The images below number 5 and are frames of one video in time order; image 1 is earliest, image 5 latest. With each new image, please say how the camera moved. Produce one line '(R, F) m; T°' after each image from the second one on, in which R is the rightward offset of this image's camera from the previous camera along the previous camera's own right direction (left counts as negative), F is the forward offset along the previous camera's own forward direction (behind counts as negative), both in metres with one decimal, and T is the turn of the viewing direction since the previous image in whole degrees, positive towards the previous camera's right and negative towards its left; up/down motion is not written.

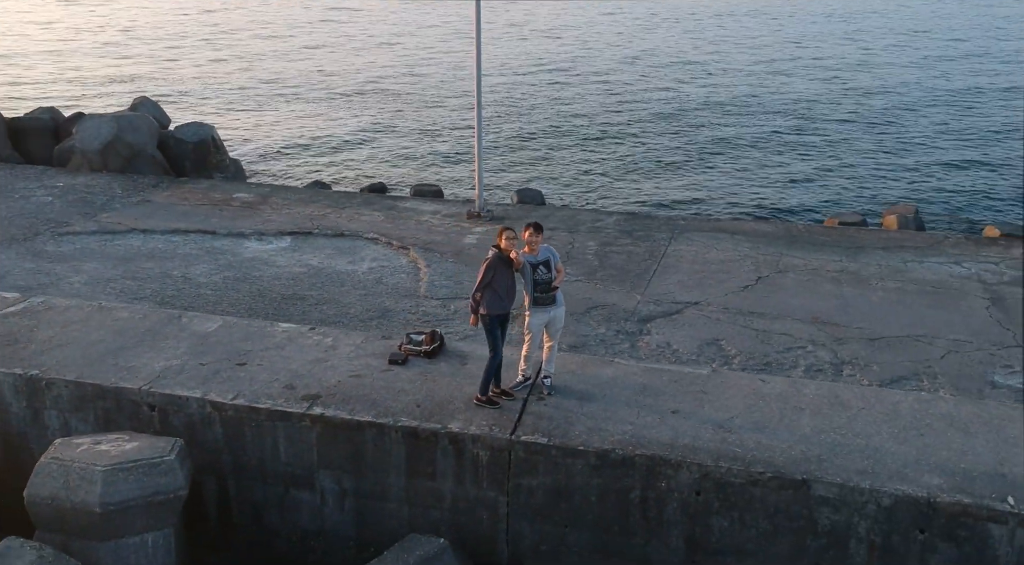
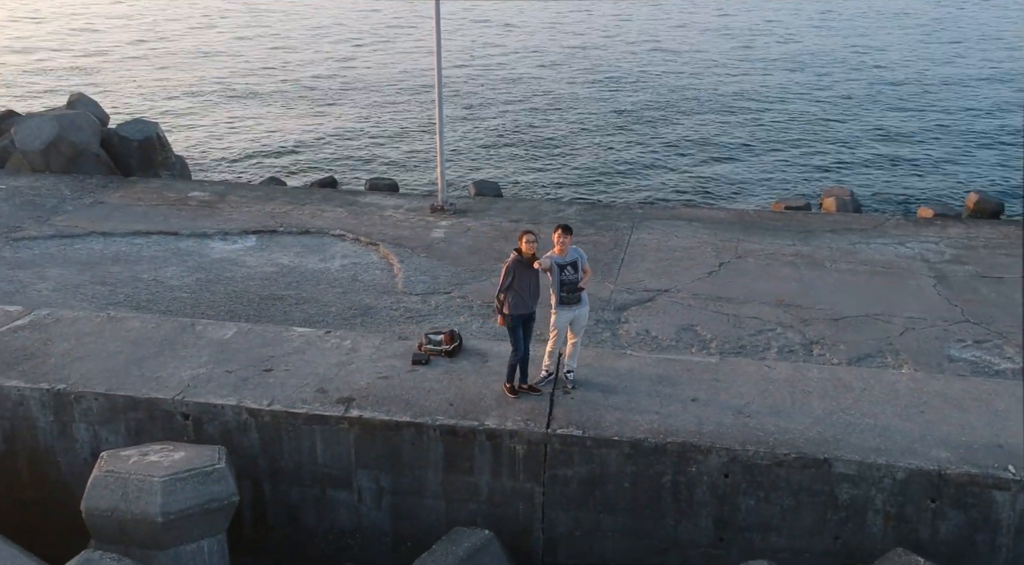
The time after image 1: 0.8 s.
(-0.4, -0.1) m; +5°
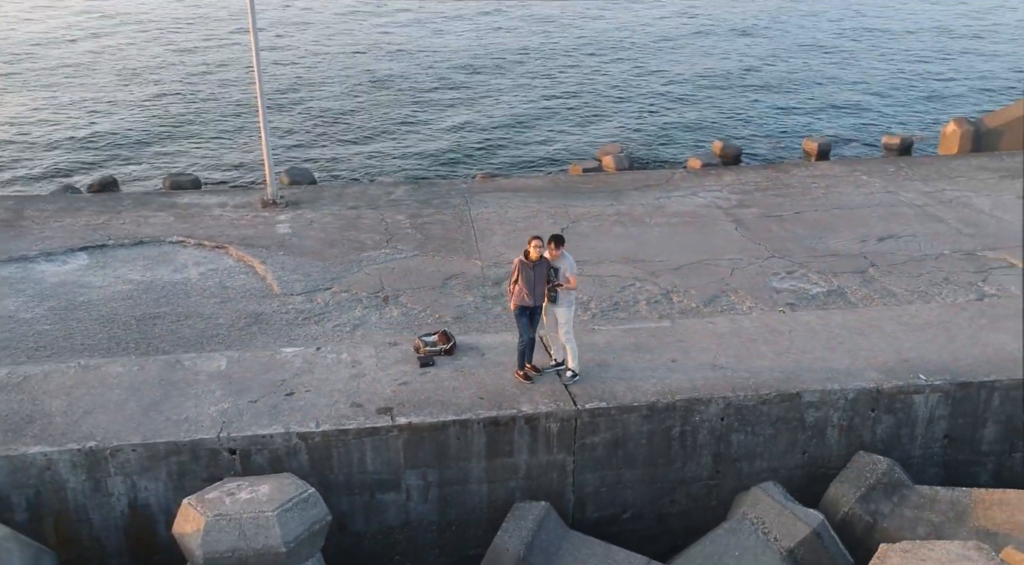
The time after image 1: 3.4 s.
(-1.3, -0.3) m; +17°
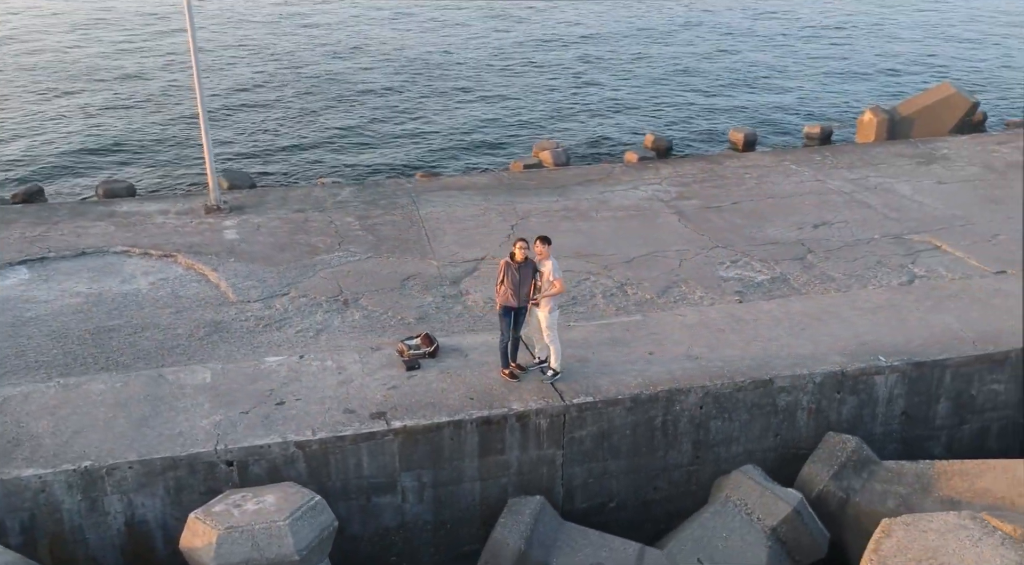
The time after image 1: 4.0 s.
(-0.3, -0.1) m; +5°
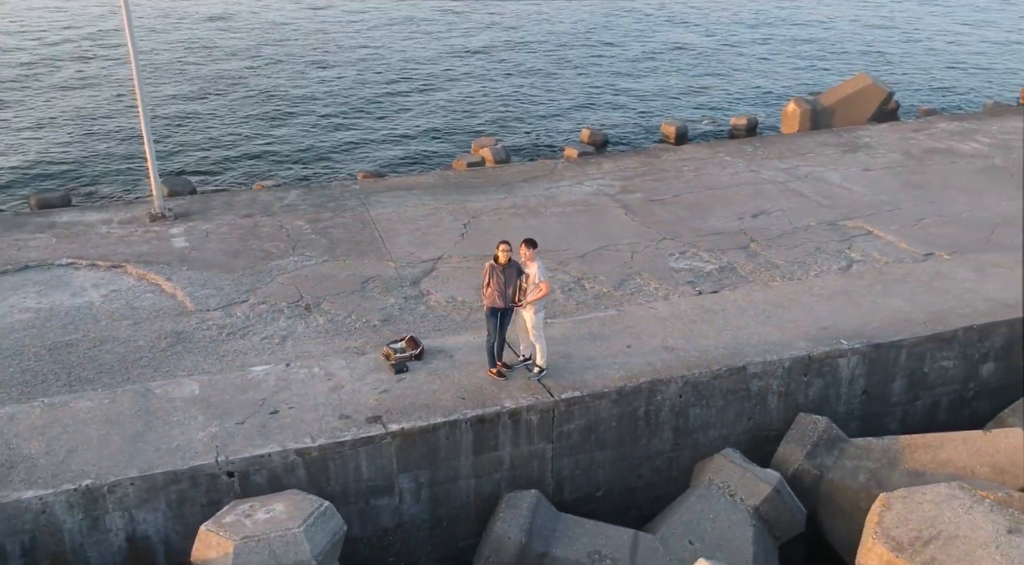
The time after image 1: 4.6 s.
(-0.3, -0.1) m; +5°
